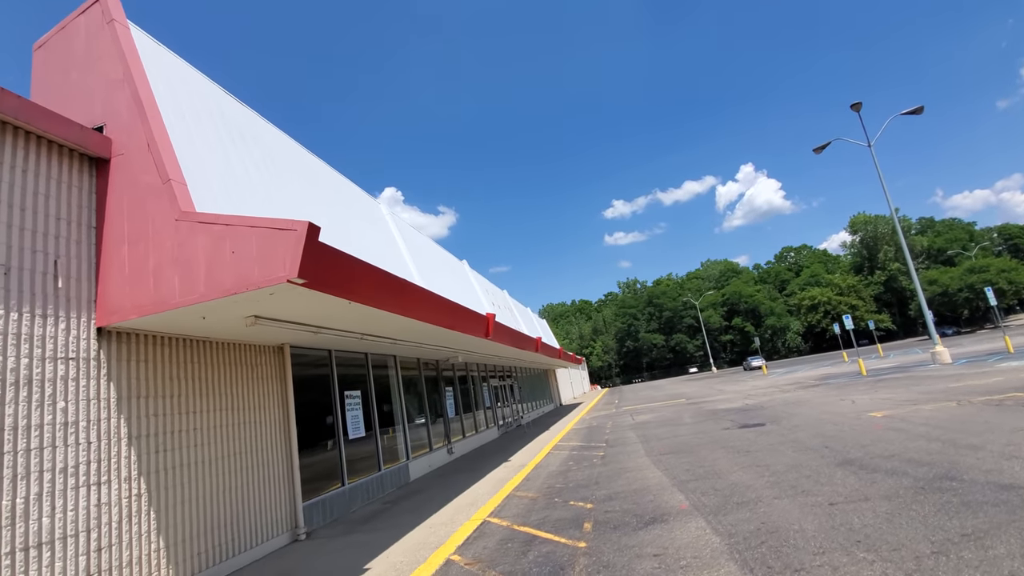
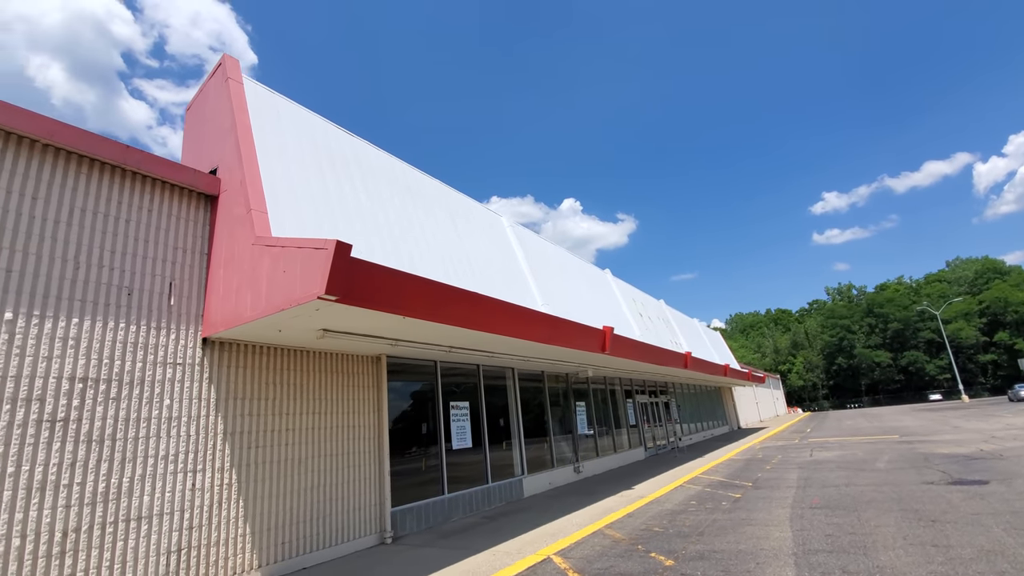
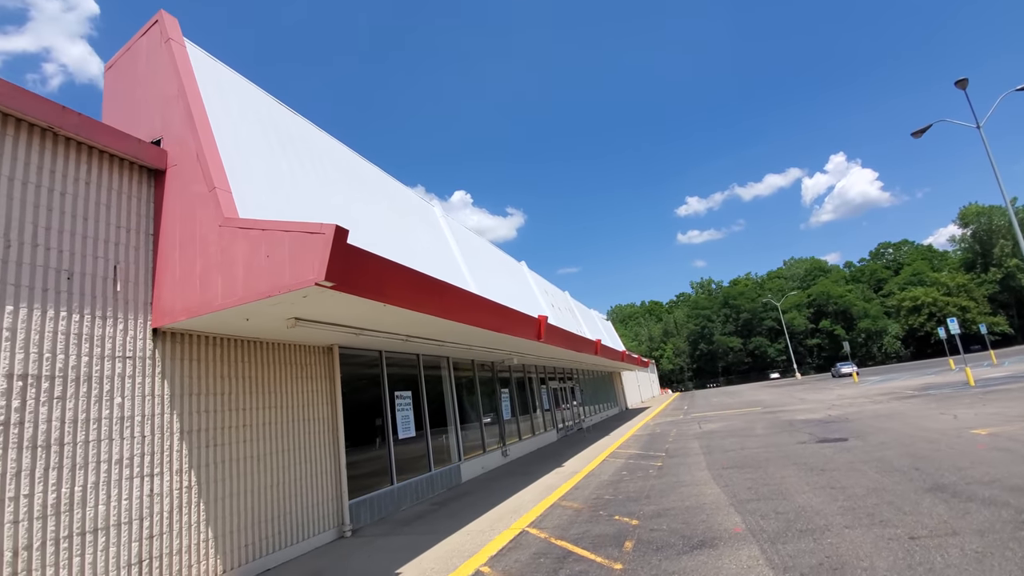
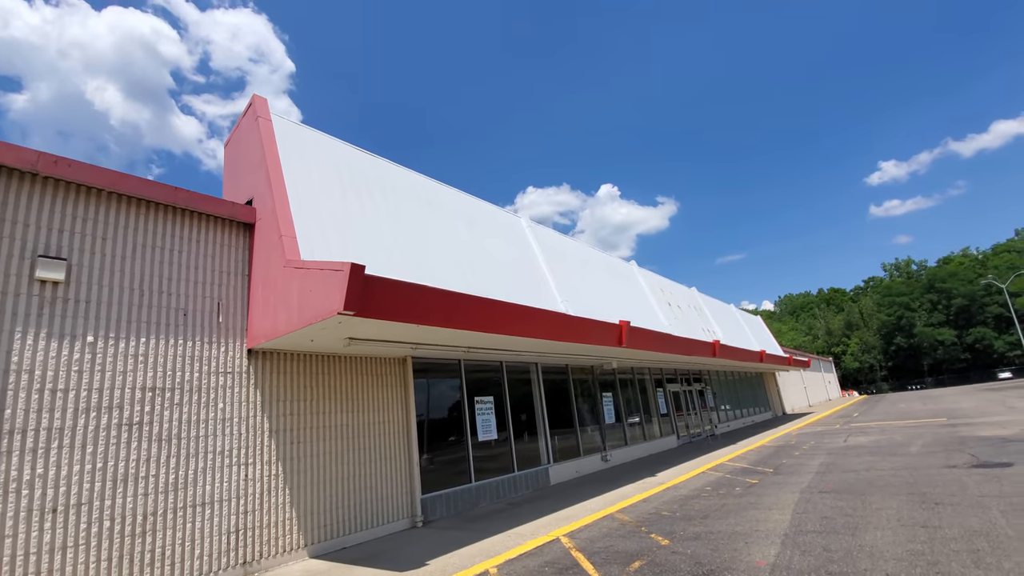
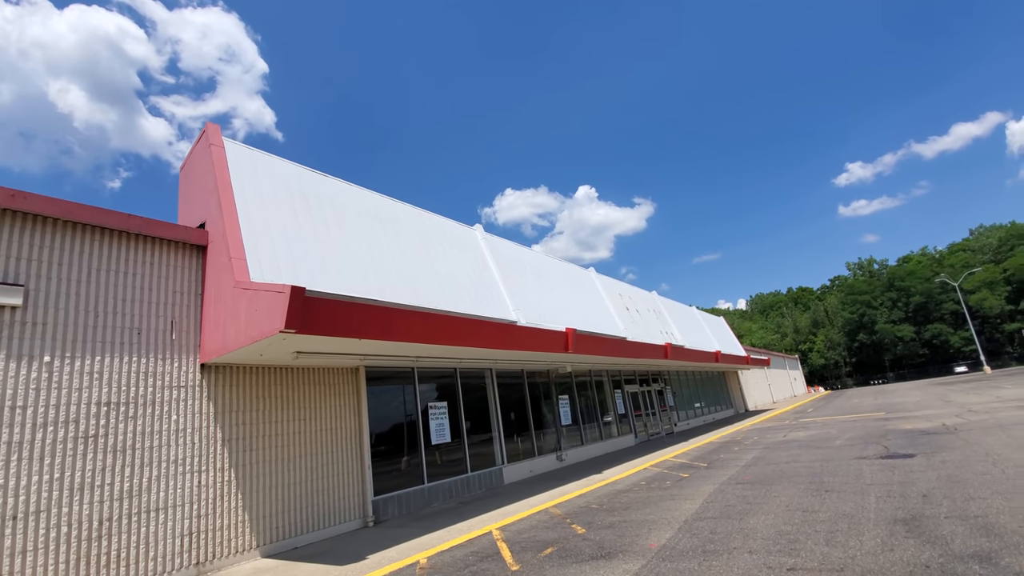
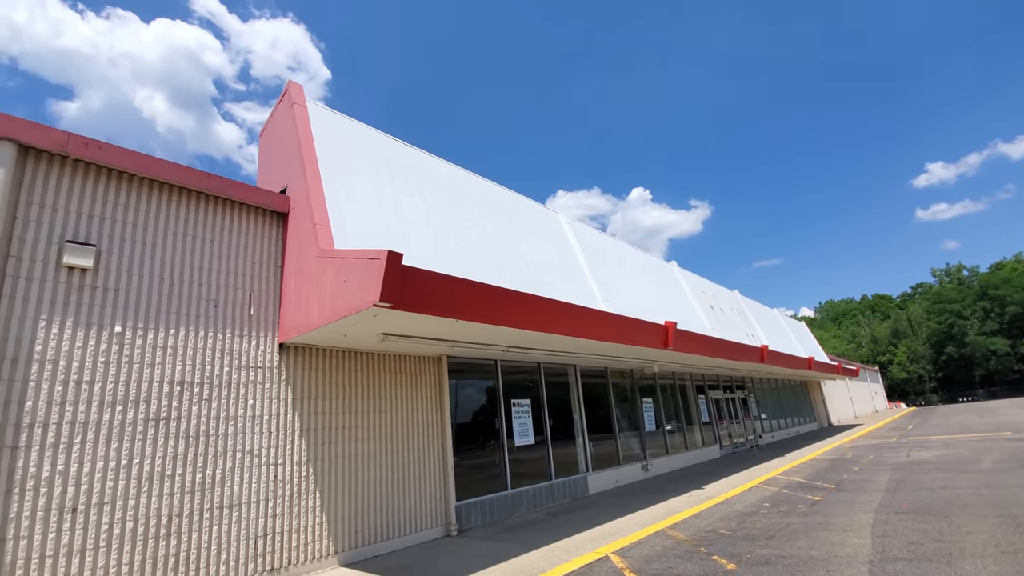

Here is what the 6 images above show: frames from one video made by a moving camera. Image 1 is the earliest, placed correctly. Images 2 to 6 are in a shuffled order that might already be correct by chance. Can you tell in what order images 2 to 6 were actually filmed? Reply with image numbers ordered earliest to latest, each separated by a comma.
3, 2, 6, 4, 5
